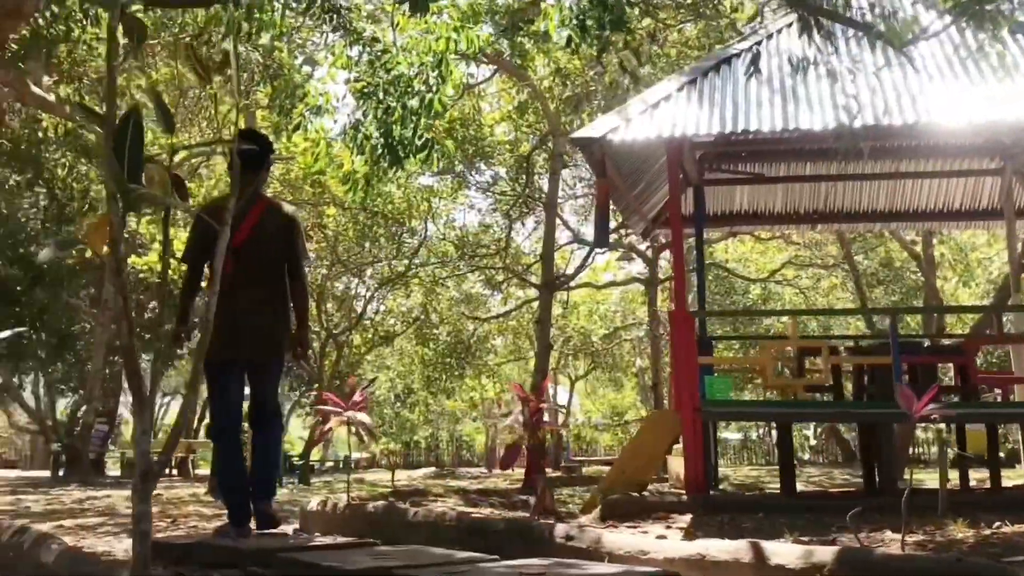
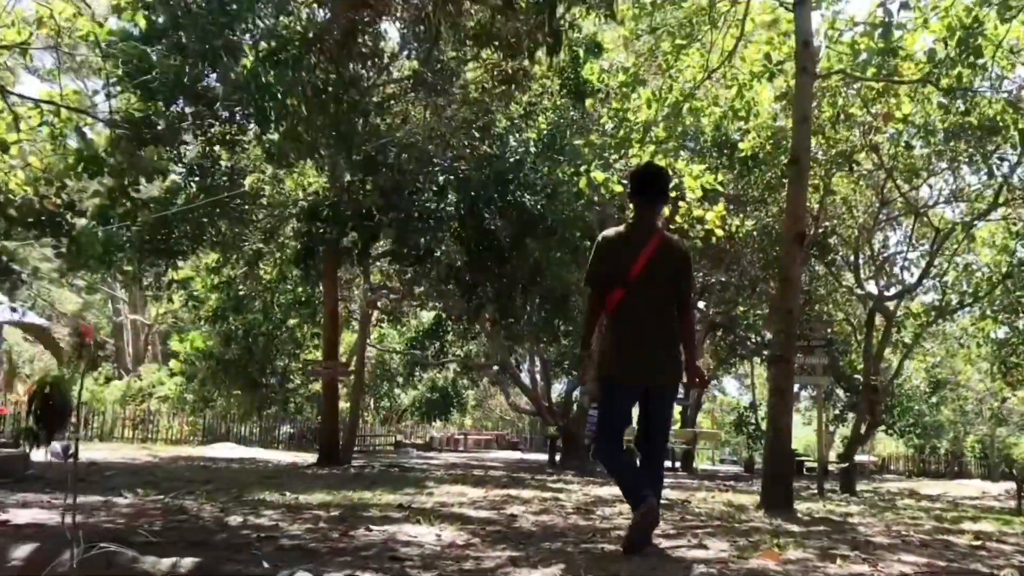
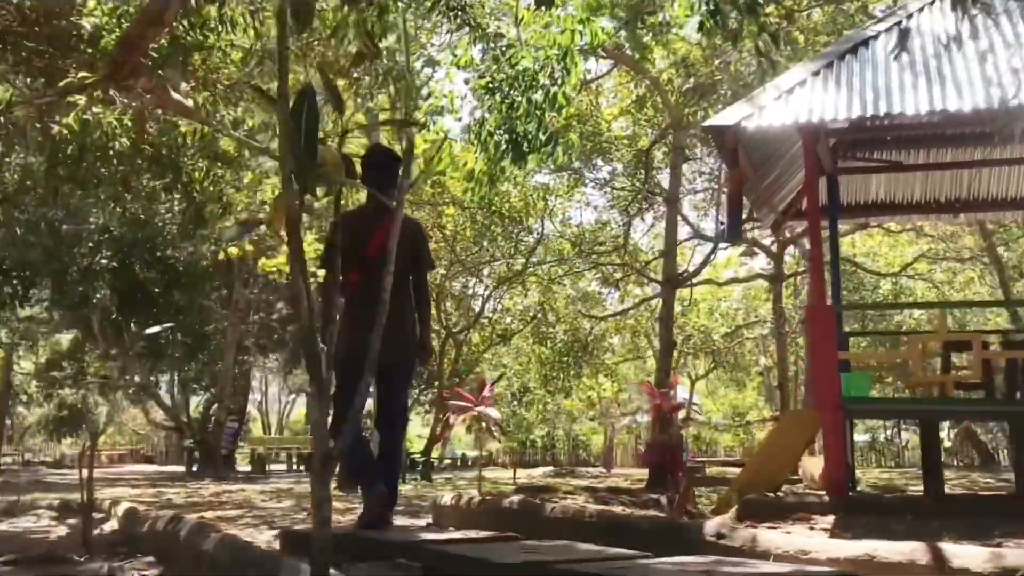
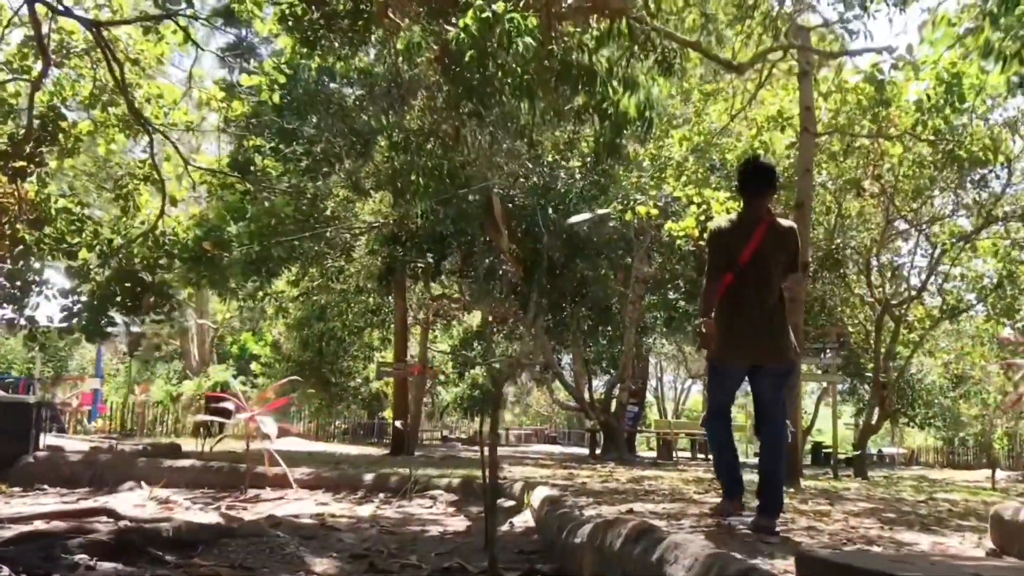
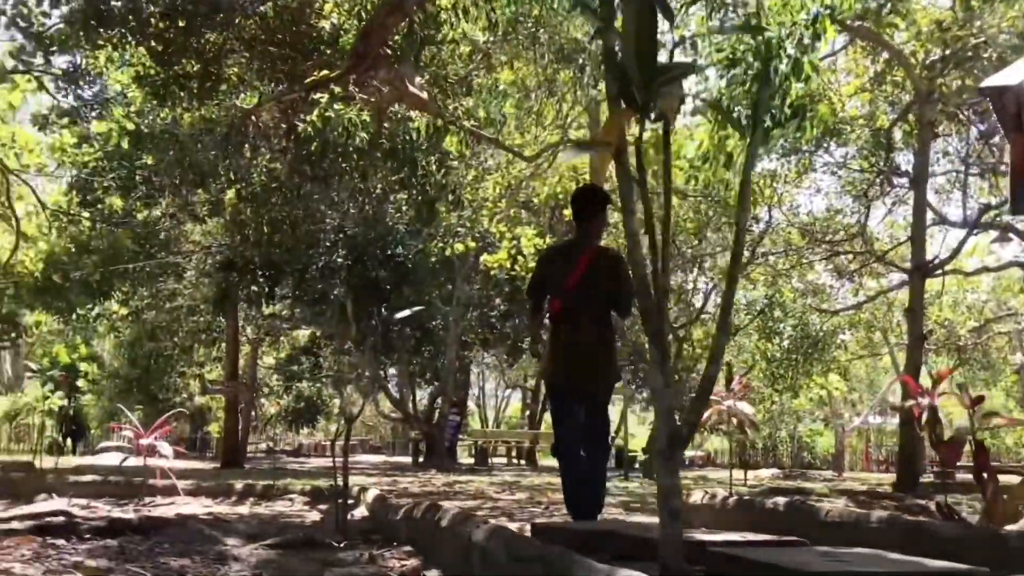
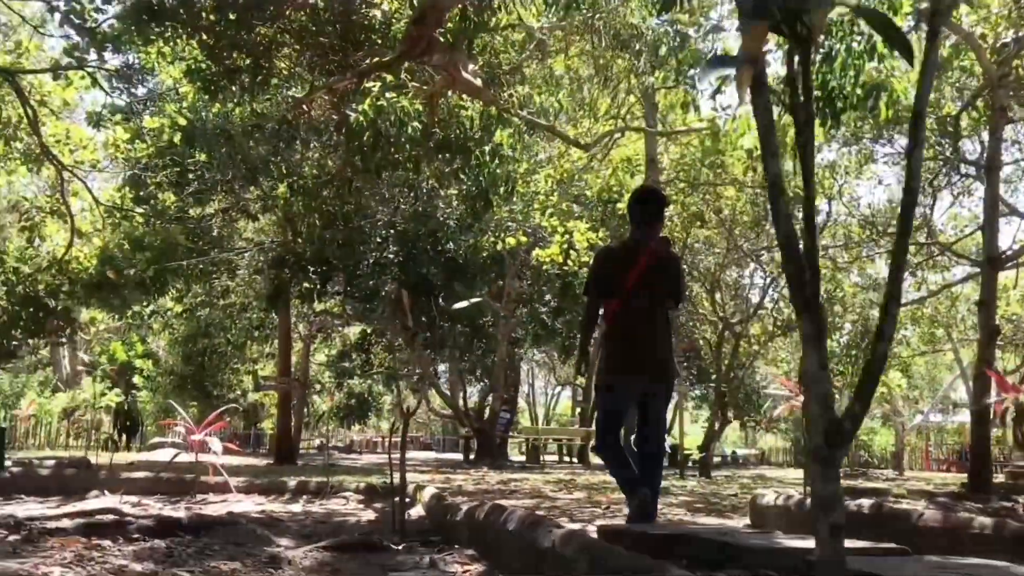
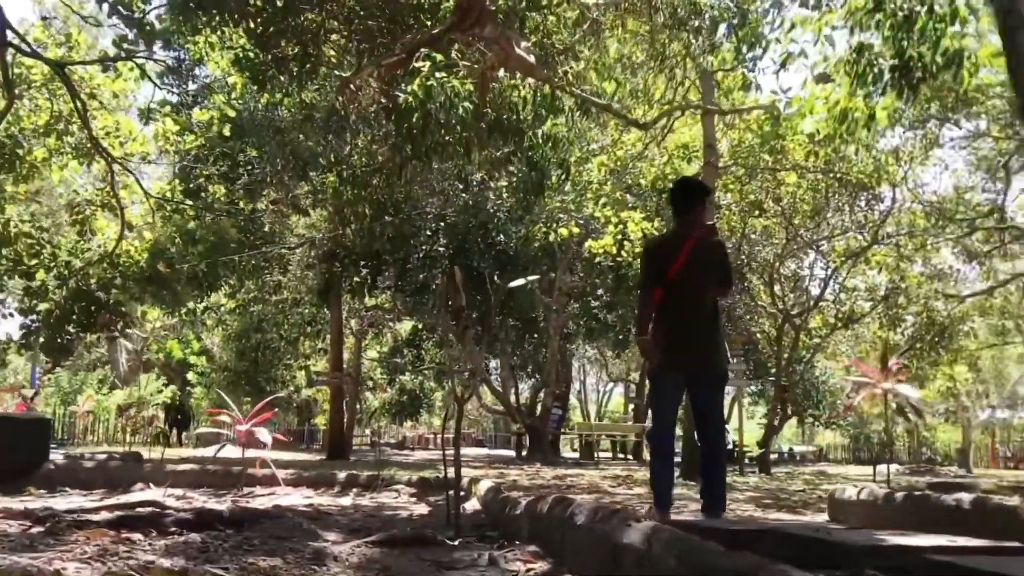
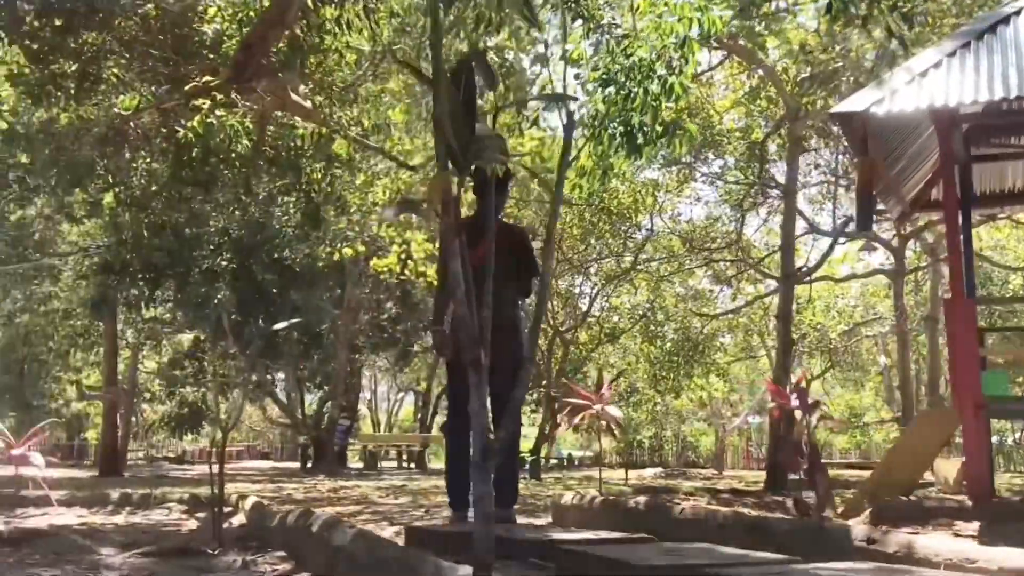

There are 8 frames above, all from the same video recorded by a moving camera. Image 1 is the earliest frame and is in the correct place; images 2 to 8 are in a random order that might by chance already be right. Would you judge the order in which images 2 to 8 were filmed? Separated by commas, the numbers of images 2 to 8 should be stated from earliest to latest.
3, 8, 5, 6, 7, 4, 2
